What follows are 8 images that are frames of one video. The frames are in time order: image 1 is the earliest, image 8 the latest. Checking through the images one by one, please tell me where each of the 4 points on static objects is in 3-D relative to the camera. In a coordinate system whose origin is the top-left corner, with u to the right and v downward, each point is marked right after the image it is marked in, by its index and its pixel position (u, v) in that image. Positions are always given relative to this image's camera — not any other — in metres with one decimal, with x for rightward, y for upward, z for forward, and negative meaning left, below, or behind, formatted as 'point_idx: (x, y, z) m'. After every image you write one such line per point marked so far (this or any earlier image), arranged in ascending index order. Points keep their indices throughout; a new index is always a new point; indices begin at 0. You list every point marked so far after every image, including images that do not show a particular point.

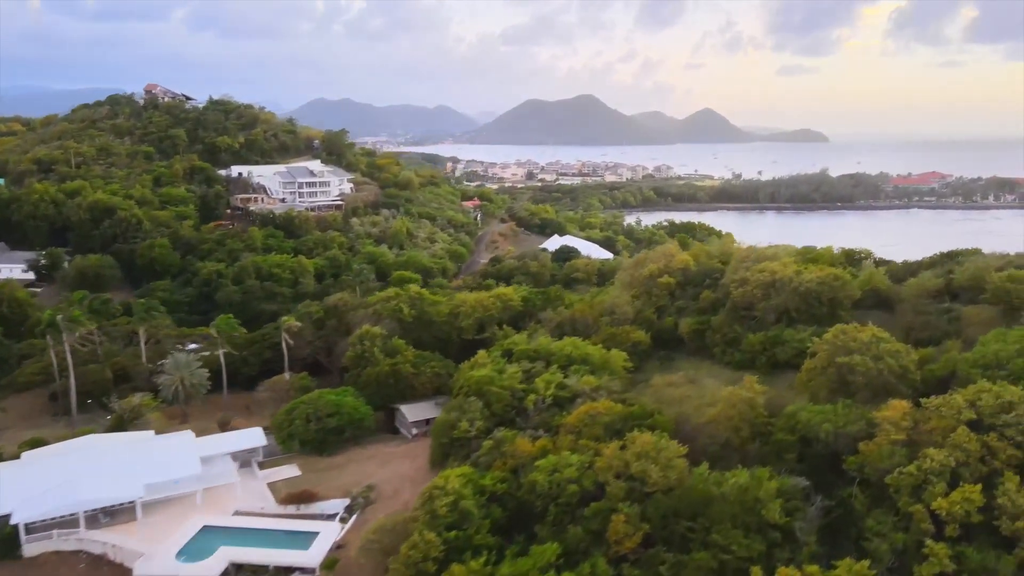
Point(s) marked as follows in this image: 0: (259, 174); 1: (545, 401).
0: (-6.3, +2.8, +17.3) m
1: (+0.3, -1.0, +6.0) m
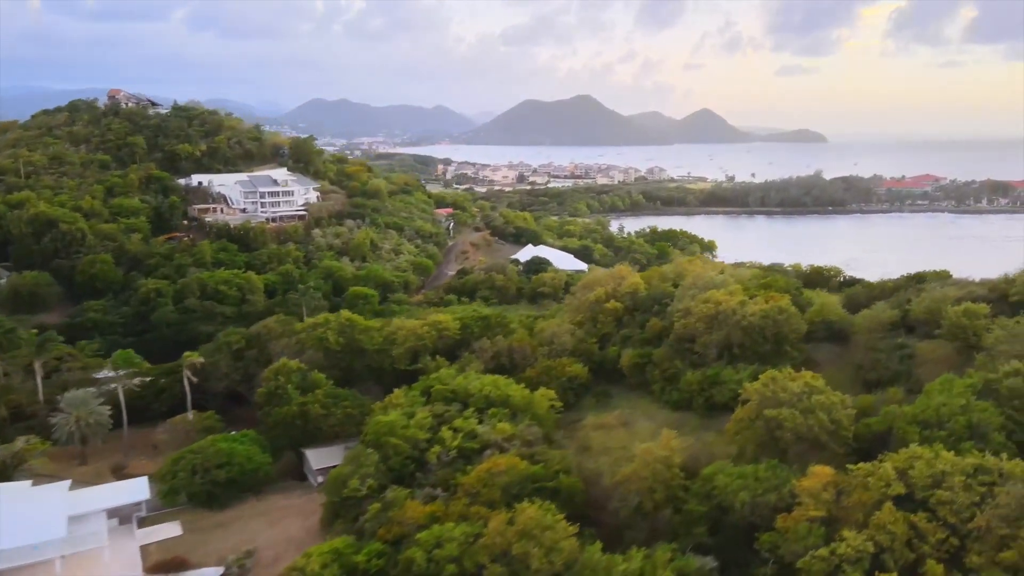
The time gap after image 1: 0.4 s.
0: (-7.0, +2.5, +16.8) m
1: (-0.5, -1.3, +5.5) m
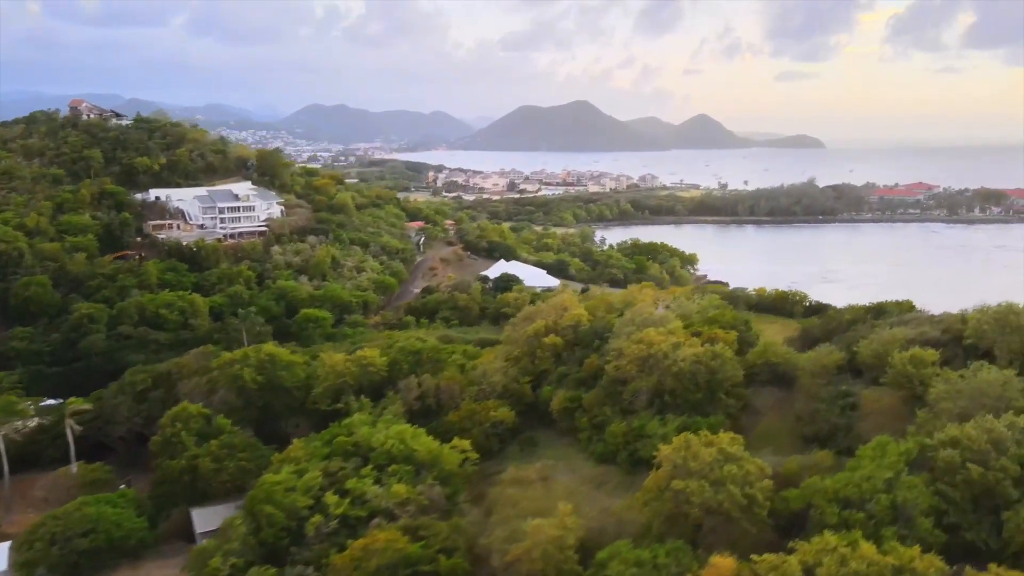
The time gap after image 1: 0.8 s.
0: (-7.8, +2.1, +16.3) m
1: (-1.2, -1.7, +5.0) m
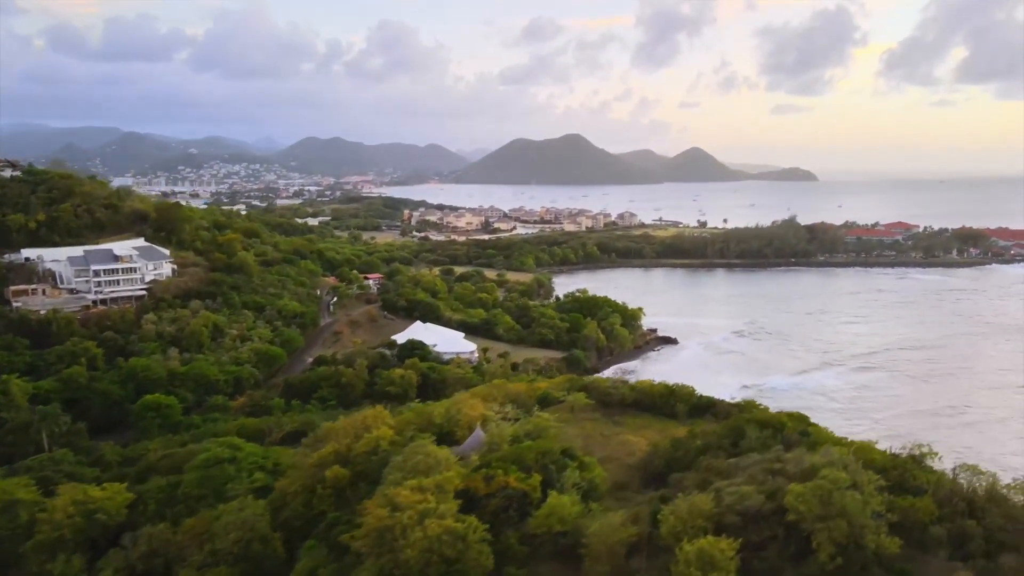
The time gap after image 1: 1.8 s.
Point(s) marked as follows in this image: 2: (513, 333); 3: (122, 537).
0: (-9.9, +0.6, +15.0) m
1: (-3.3, -2.6, +3.5) m
2: (0.0, -1.2, +19.1) m
3: (-3.4, -2.2, +6.1) m
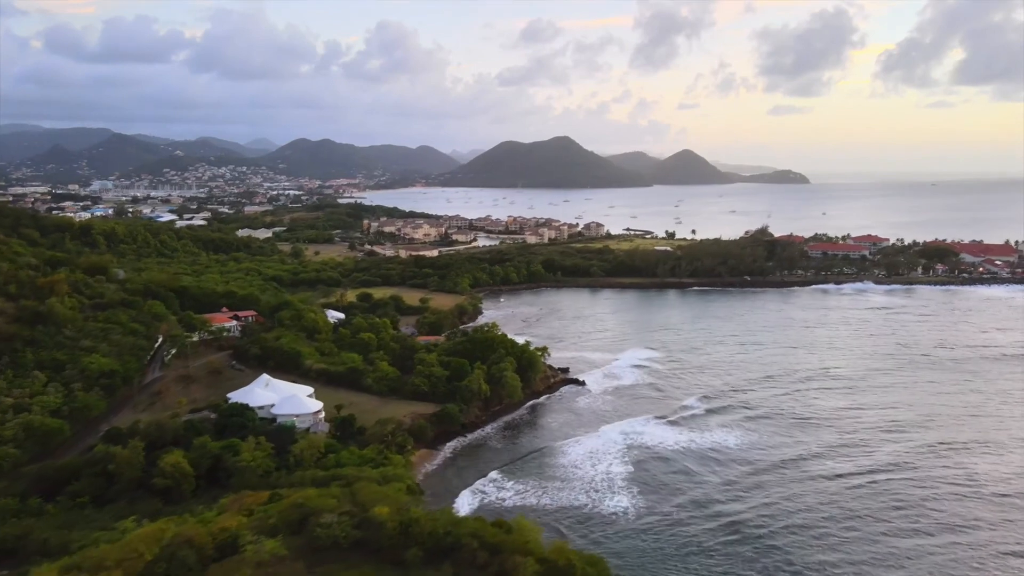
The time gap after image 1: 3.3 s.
0: (-13.0, -0.4, +12.9) m
1: (-6.3, -3.7, +1.4) m
2: (-3.1, -2.3, +17.1) m
3: (-6.5, -3.3, +4.1) m
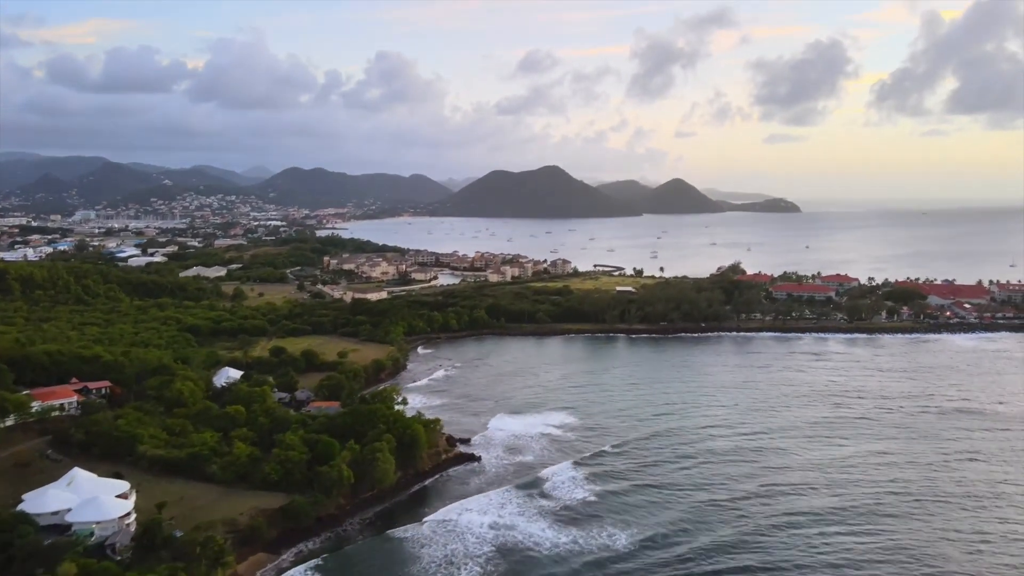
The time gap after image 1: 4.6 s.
0: (-15.9, -1.9, +10.9) m
1: (-9.2, -4.7, -0.7) m
2: (-6.1, -3.9, +15.0) m
3: (-9.4, -4.4, +2.0) m
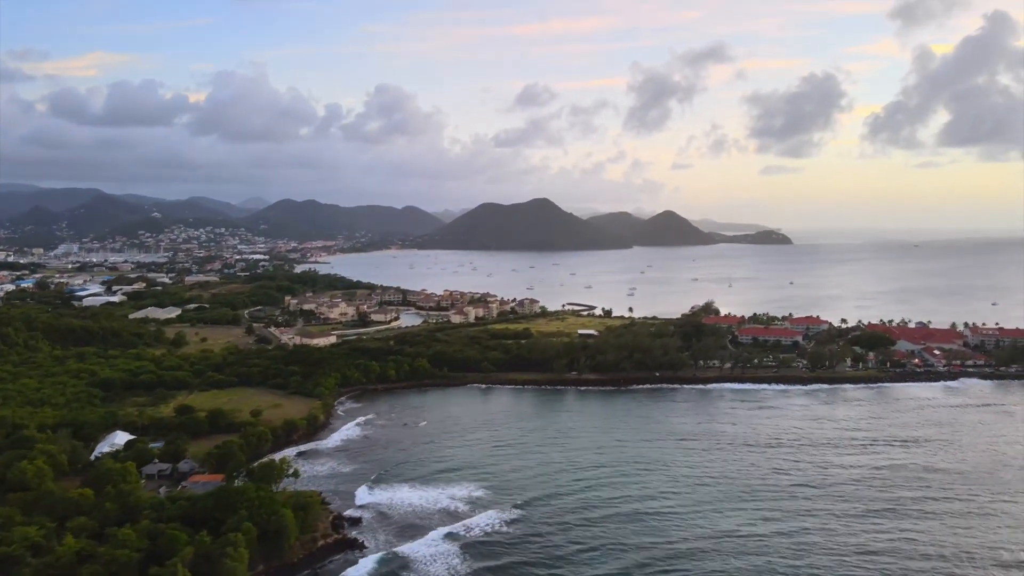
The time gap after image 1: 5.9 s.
0: (-18.6, -3.1, +8.9) m
1: (-11.8, -5.5, -2.7) m
2: (-8.7, -5.4, +13.0) m
3: (-12.0, -5.2, 0.0) m
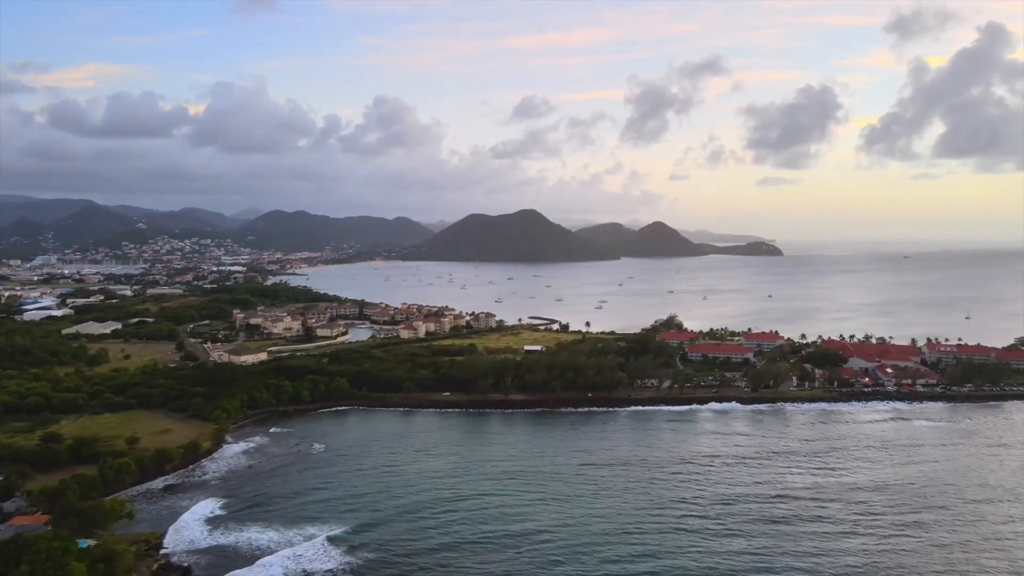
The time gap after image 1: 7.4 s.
0: (-22.0, -3.5, +7.0) m
1: (-15.2, -5.6, -4.6) m
2: (-12.2, -5.8, +11.1) m
3: (-15.4, -5.4, -2.0) m
